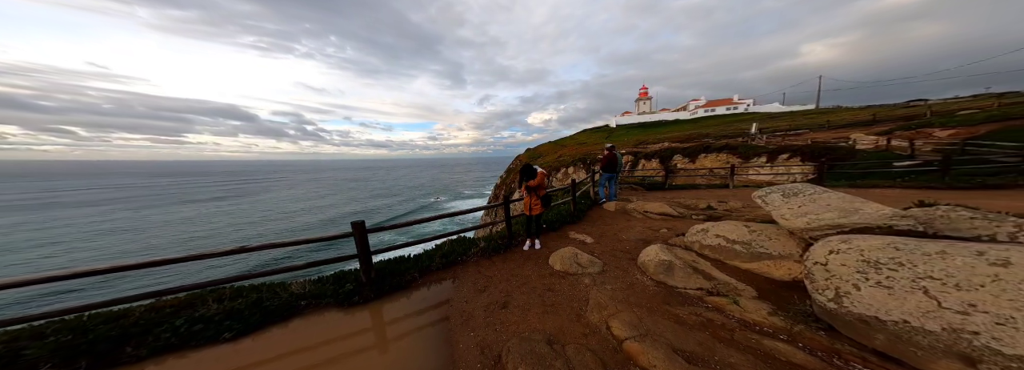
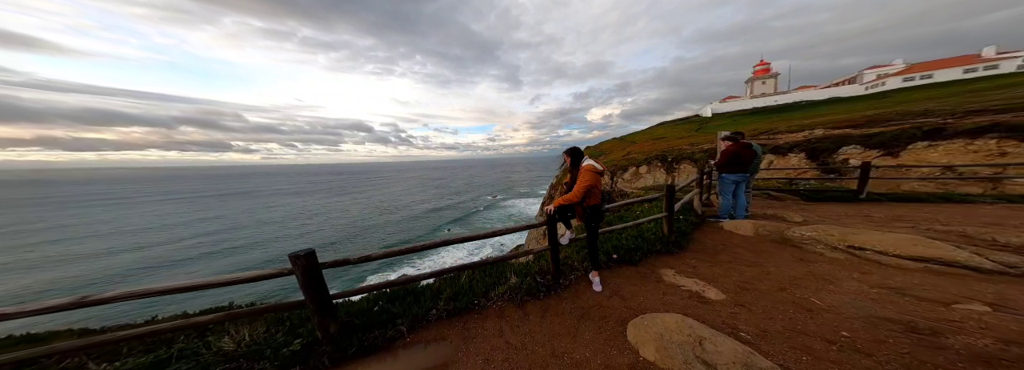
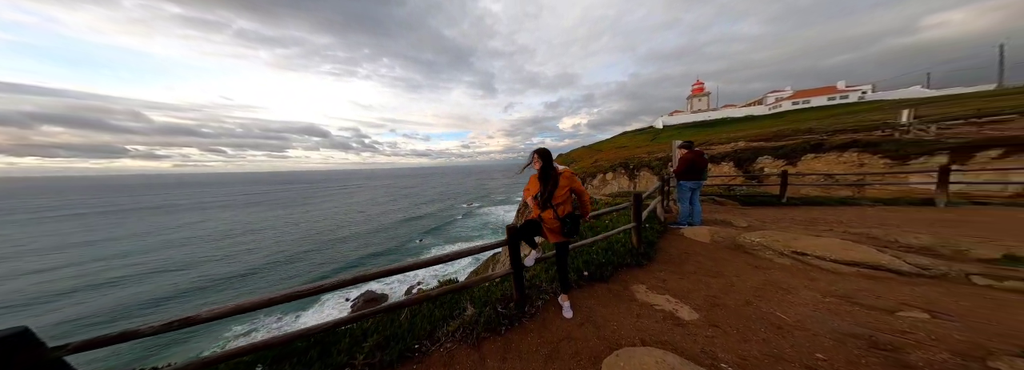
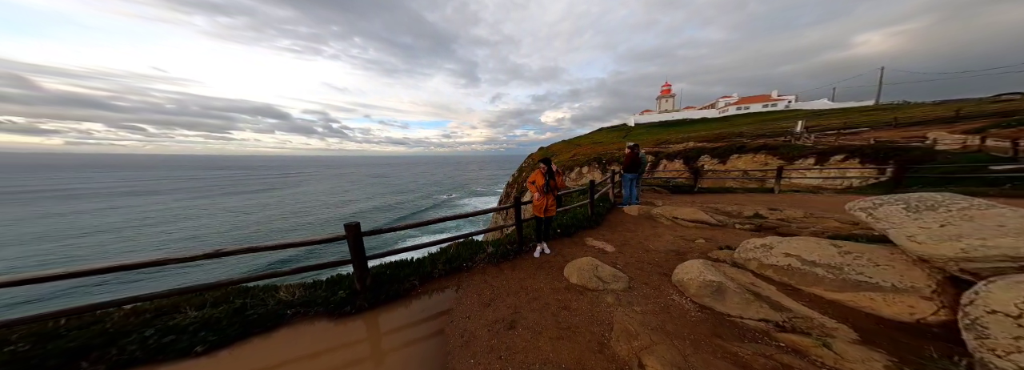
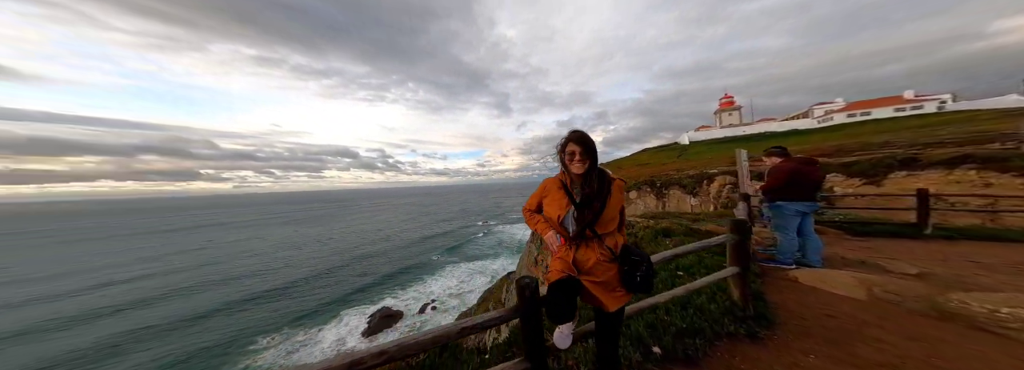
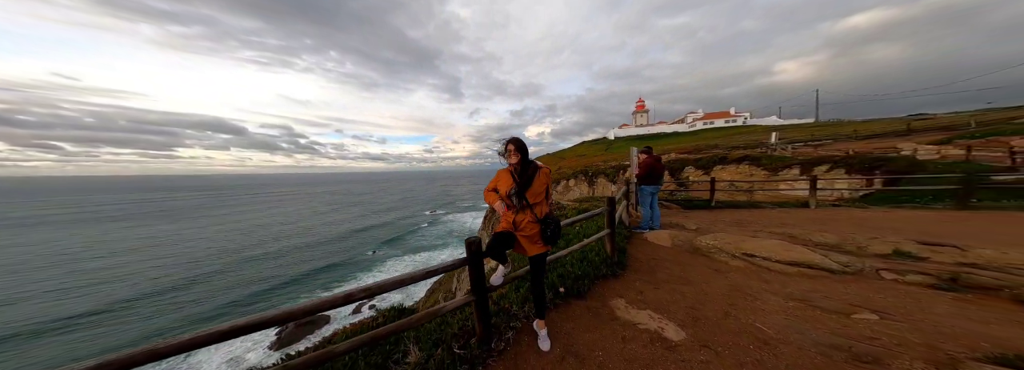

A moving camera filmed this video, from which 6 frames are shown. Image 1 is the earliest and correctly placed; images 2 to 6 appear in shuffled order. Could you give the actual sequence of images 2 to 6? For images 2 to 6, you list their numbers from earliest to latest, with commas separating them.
4, 2, 3, 6, 5
